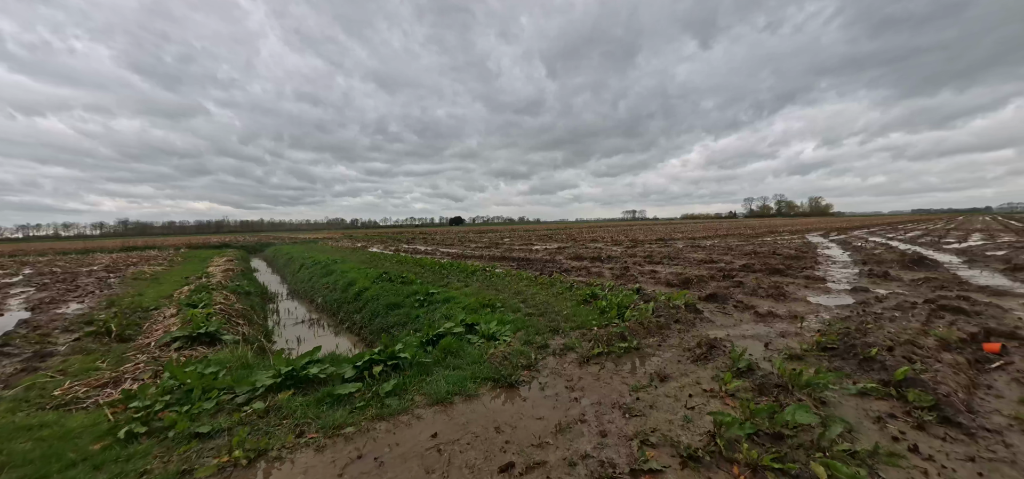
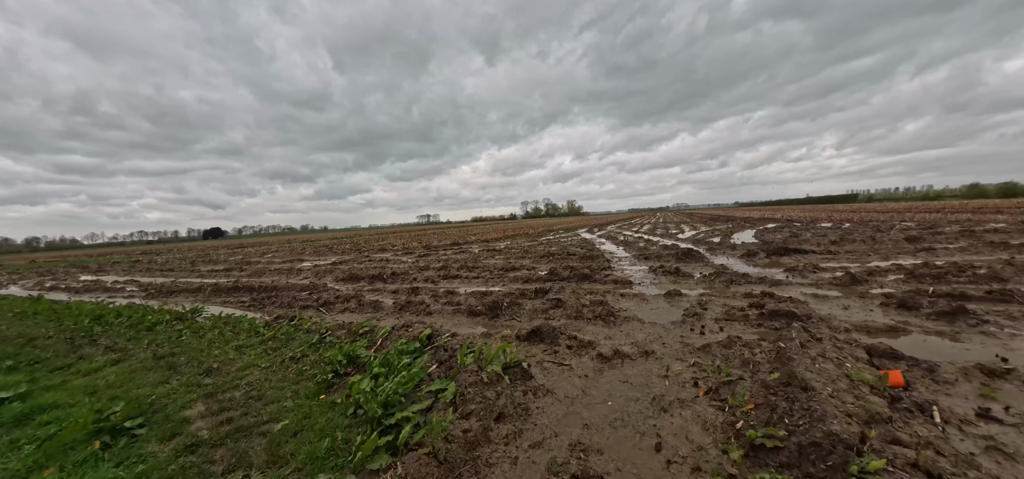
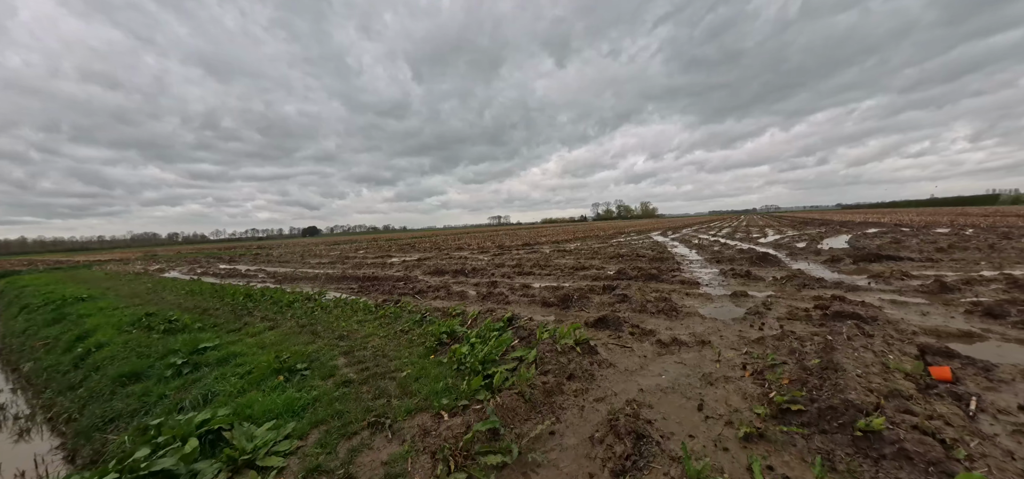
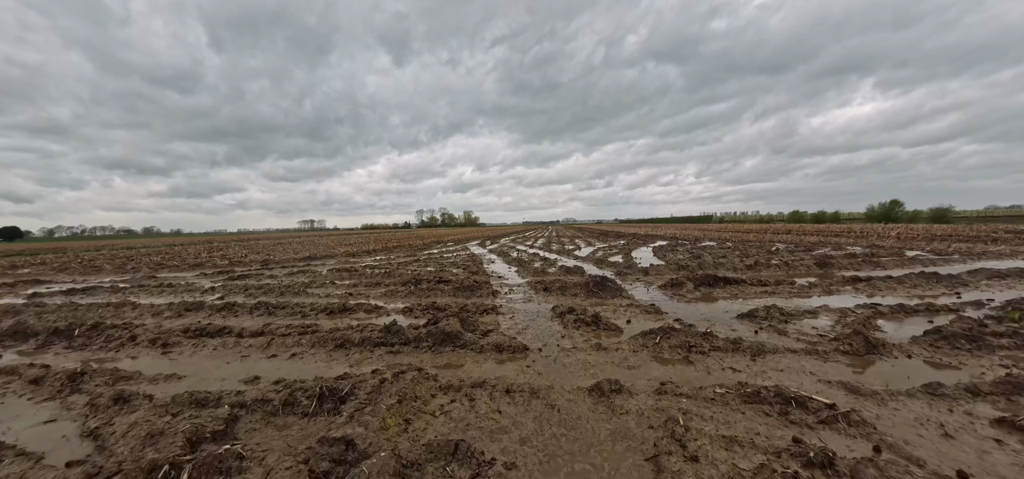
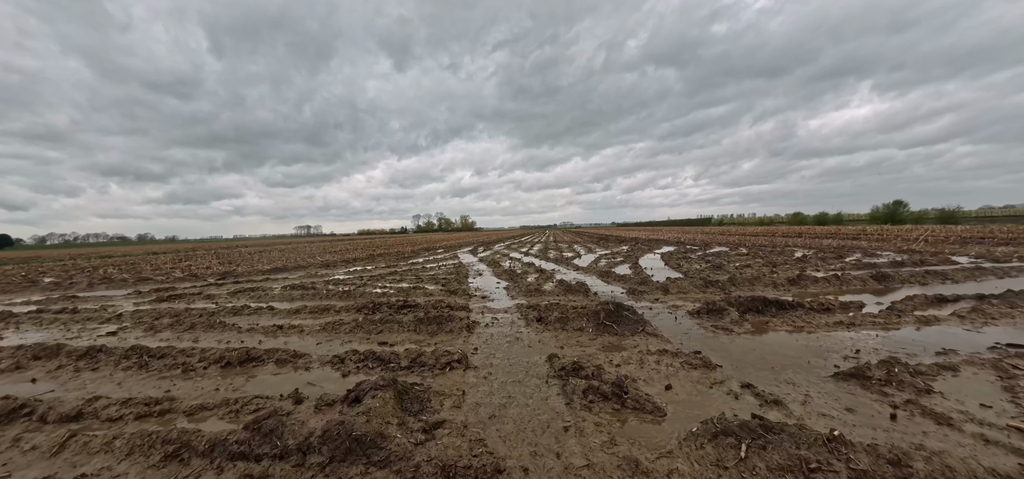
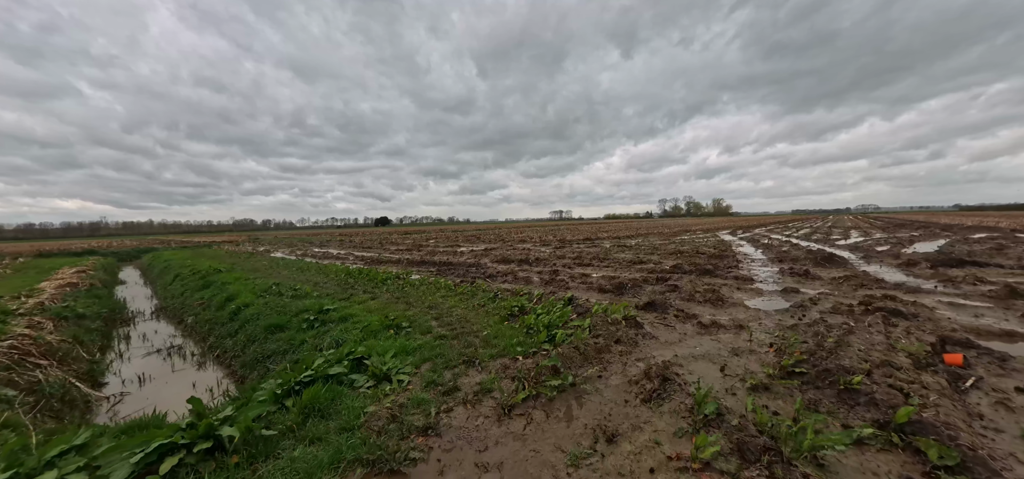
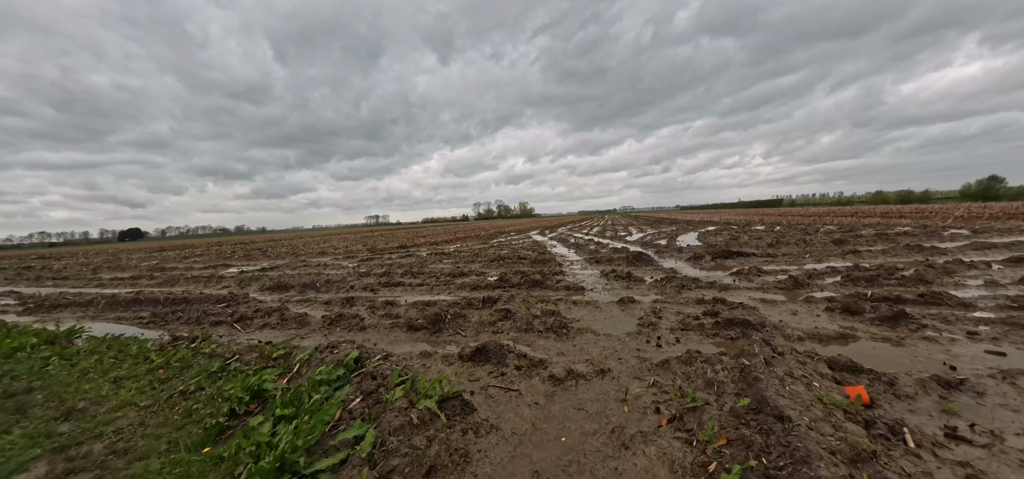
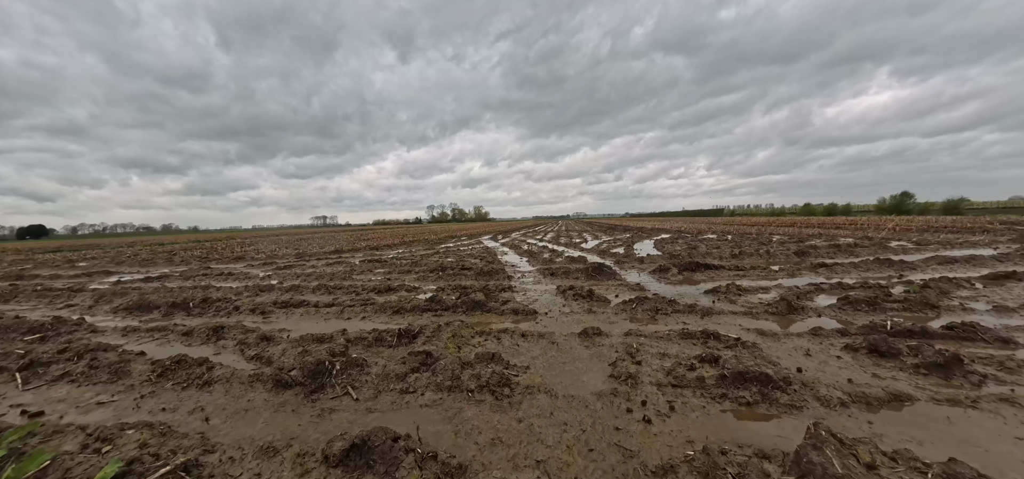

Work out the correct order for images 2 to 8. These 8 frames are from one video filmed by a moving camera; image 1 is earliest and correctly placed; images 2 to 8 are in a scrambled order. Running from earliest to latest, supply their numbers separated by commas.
6, 3, 2, 7, 8, 4, 5
